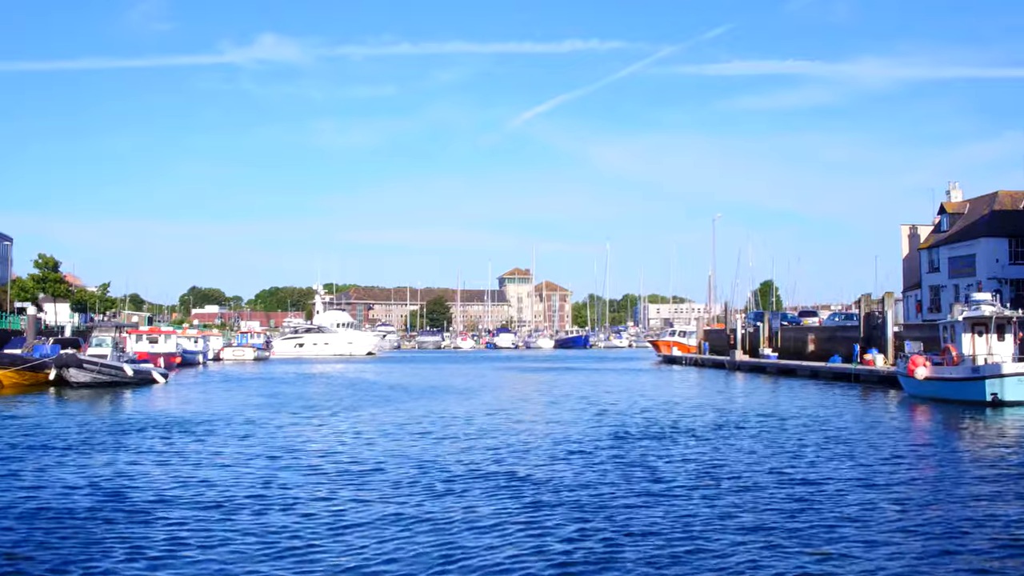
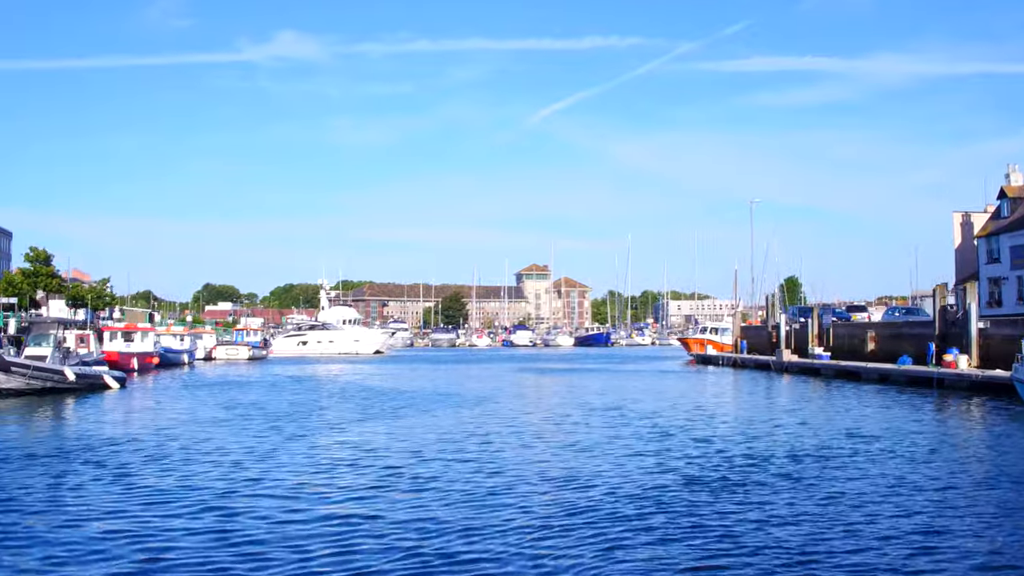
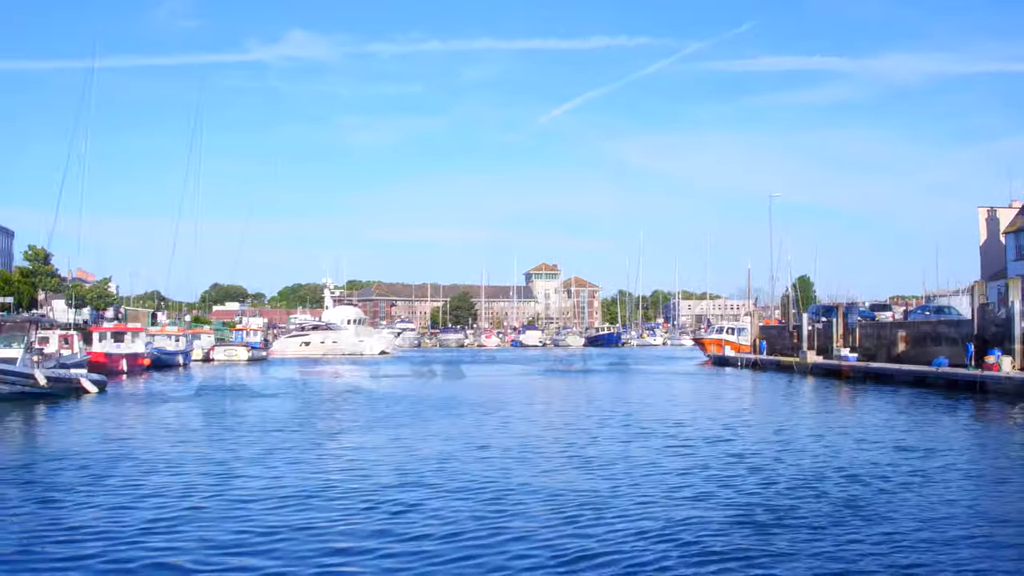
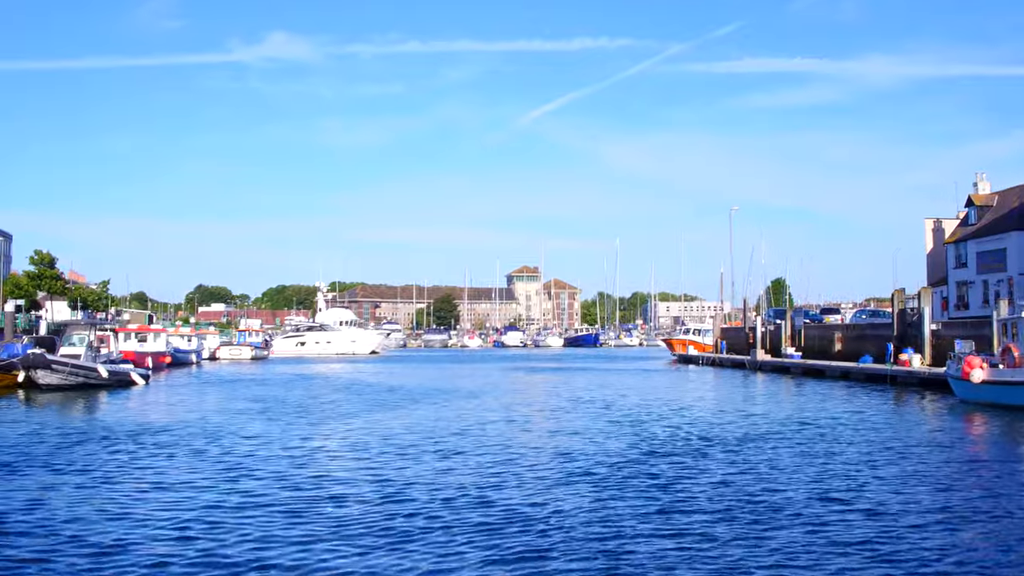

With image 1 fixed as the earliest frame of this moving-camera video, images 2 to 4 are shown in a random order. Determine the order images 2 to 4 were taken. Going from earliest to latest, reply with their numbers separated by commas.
4, 2, 3
